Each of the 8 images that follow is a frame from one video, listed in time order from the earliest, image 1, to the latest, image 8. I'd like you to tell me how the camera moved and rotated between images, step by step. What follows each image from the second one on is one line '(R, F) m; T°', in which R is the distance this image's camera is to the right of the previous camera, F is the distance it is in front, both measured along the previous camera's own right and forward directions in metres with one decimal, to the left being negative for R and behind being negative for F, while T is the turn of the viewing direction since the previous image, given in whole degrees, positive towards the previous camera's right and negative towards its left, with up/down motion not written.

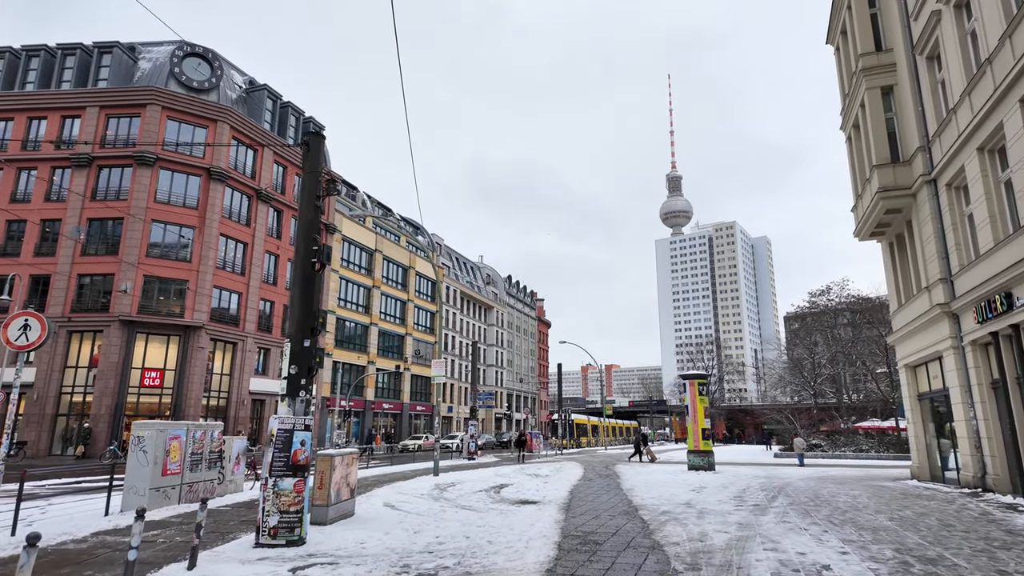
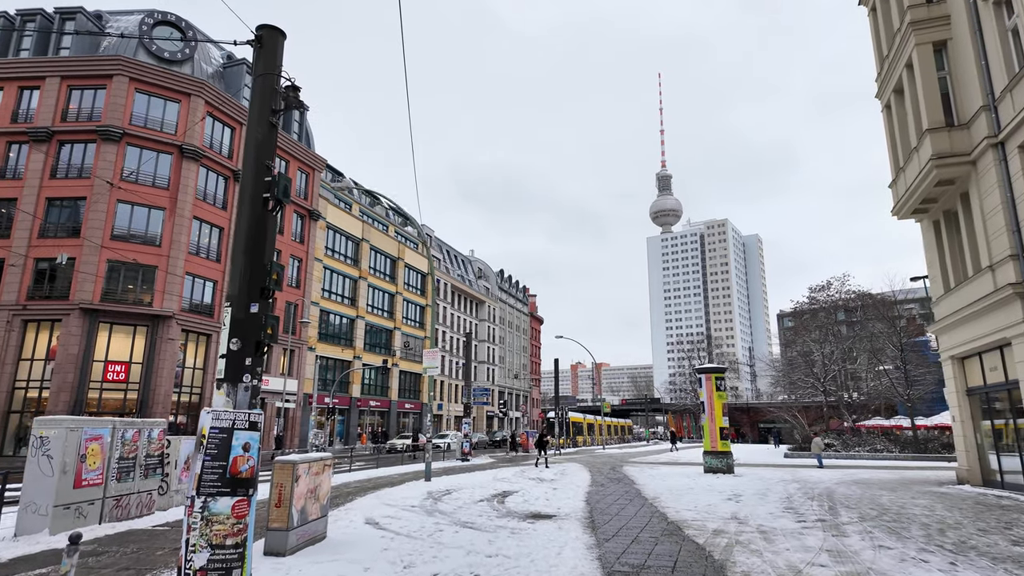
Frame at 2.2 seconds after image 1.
(-0.4, +2.3) m; +1°
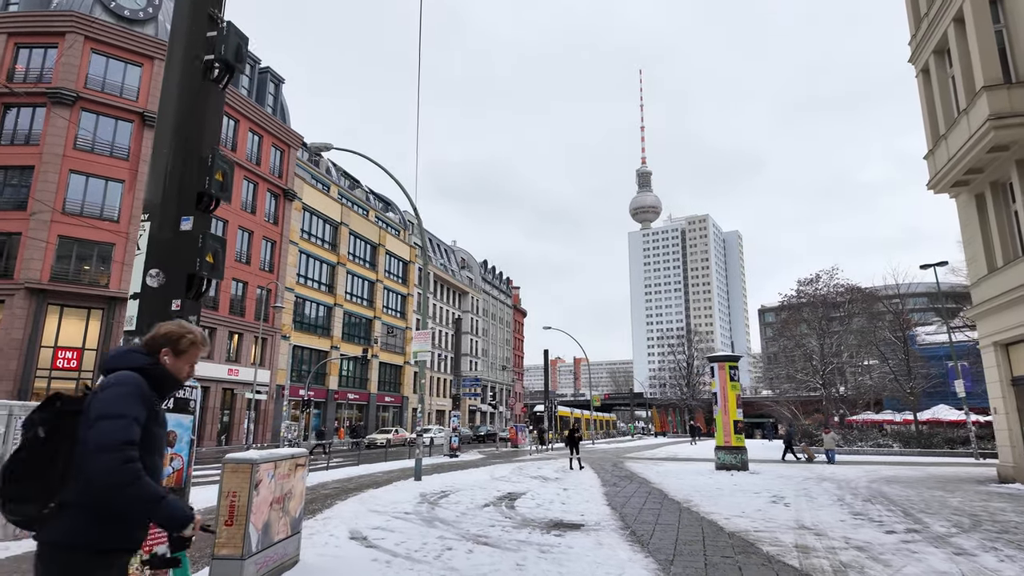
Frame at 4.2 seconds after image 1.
(-0.6, +2.1) m; +2°
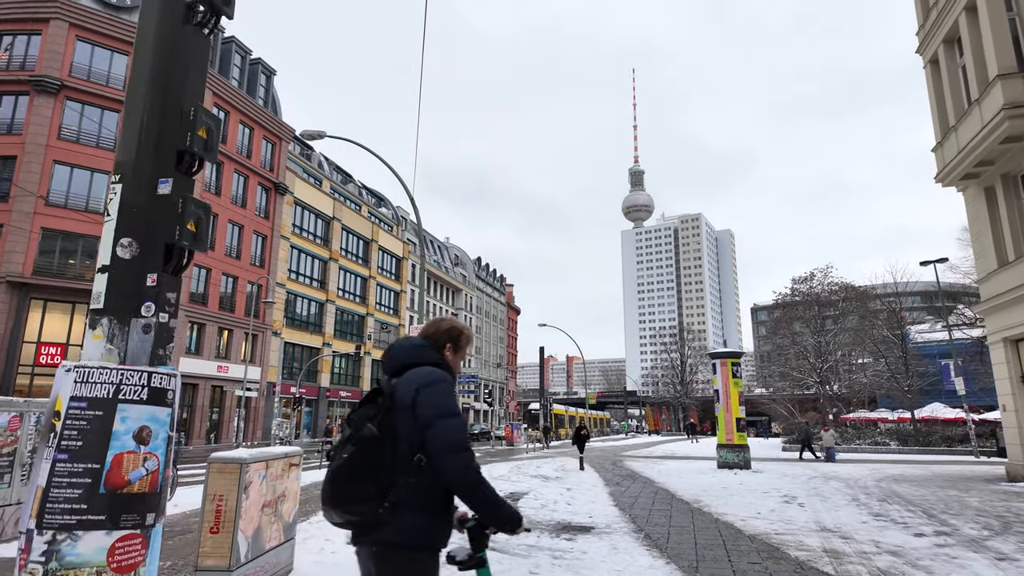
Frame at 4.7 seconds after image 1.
(-0.2, +0.5) m; +1°
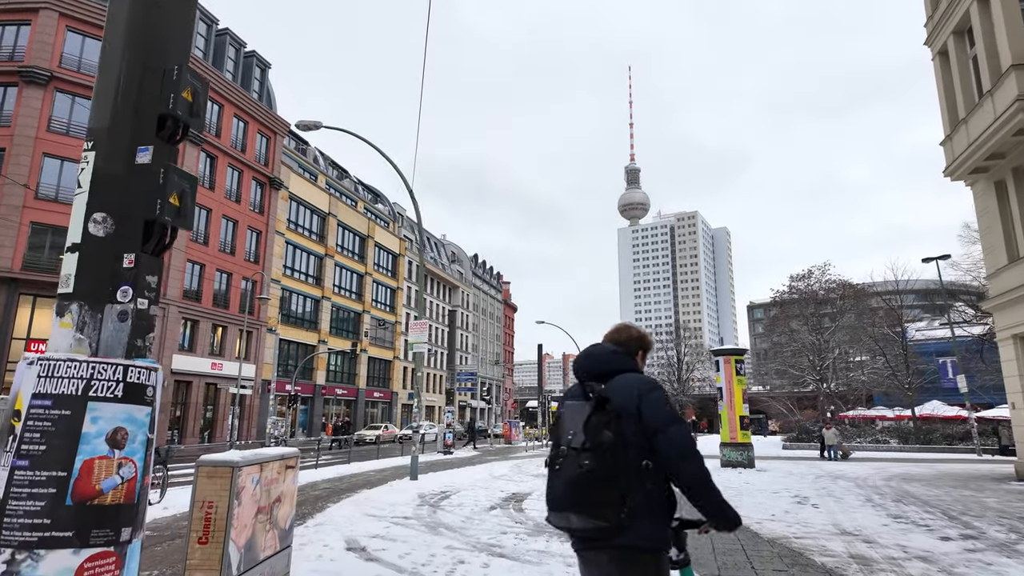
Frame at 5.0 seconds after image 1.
(-0.2, +0.4) m; 0°
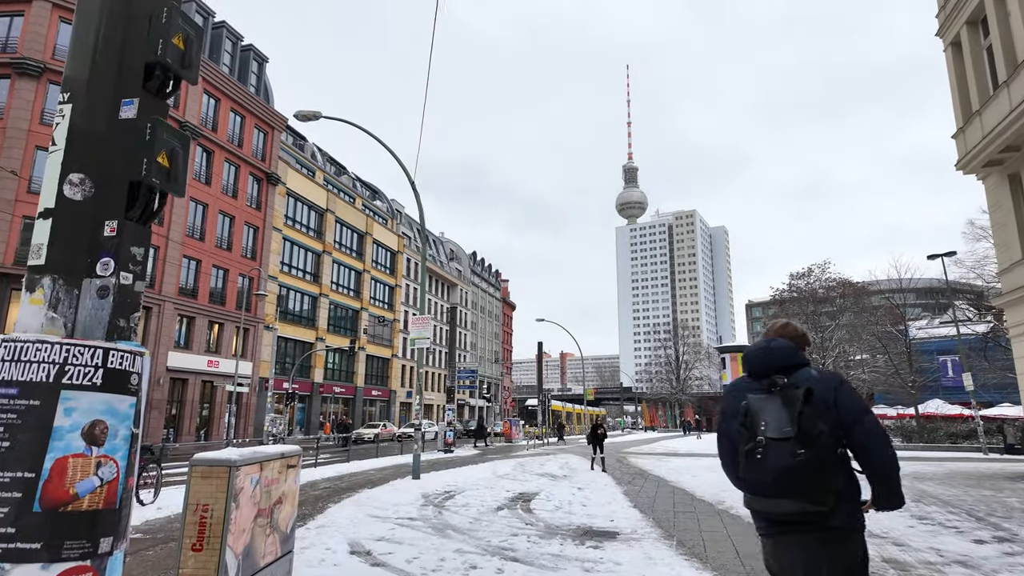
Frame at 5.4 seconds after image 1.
(-0.2, +0.4) m; 0°
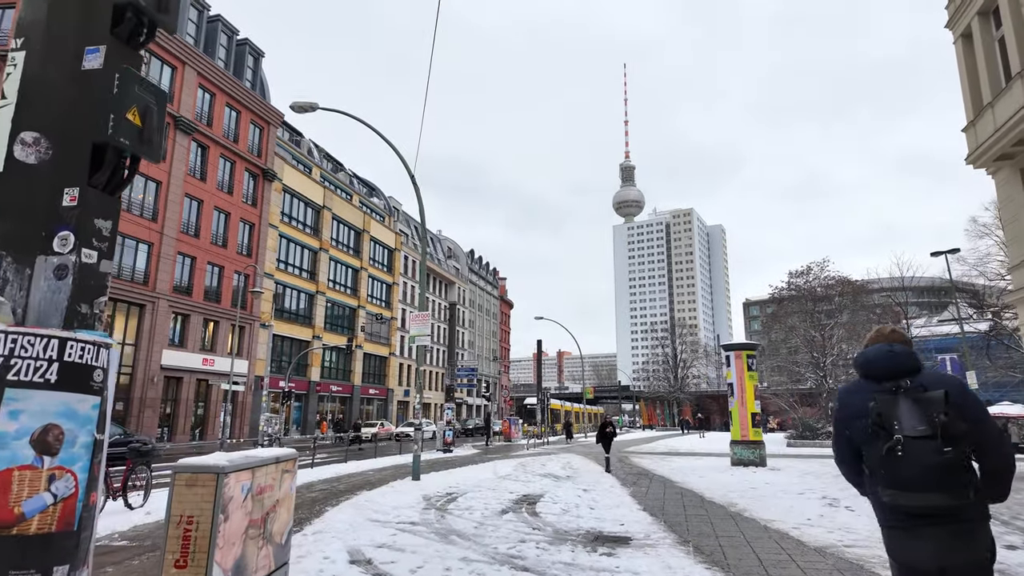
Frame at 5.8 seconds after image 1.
(-0.1, +0.4) m; 0°
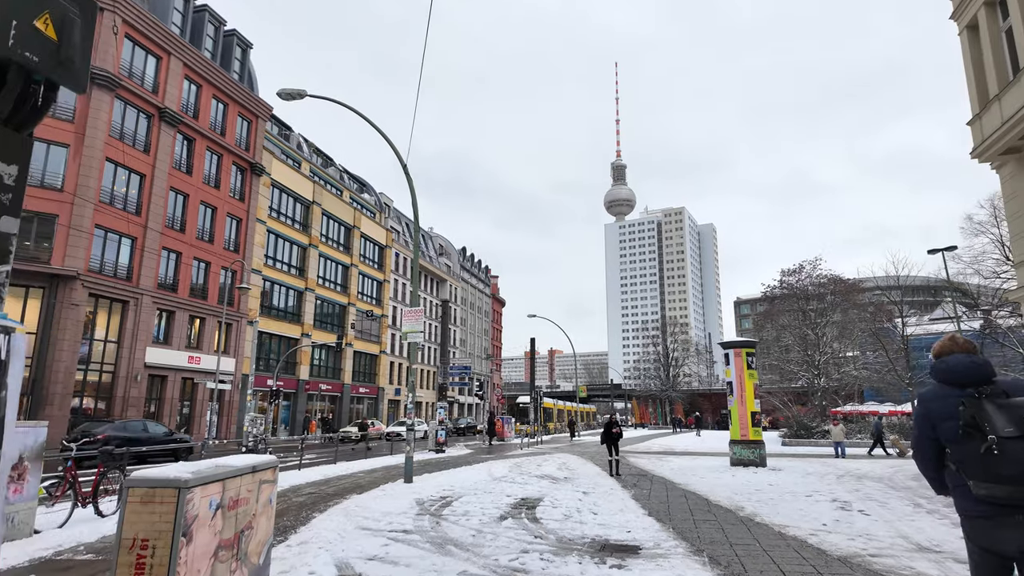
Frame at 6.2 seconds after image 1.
(-0.1, +0.5) m; +1°
